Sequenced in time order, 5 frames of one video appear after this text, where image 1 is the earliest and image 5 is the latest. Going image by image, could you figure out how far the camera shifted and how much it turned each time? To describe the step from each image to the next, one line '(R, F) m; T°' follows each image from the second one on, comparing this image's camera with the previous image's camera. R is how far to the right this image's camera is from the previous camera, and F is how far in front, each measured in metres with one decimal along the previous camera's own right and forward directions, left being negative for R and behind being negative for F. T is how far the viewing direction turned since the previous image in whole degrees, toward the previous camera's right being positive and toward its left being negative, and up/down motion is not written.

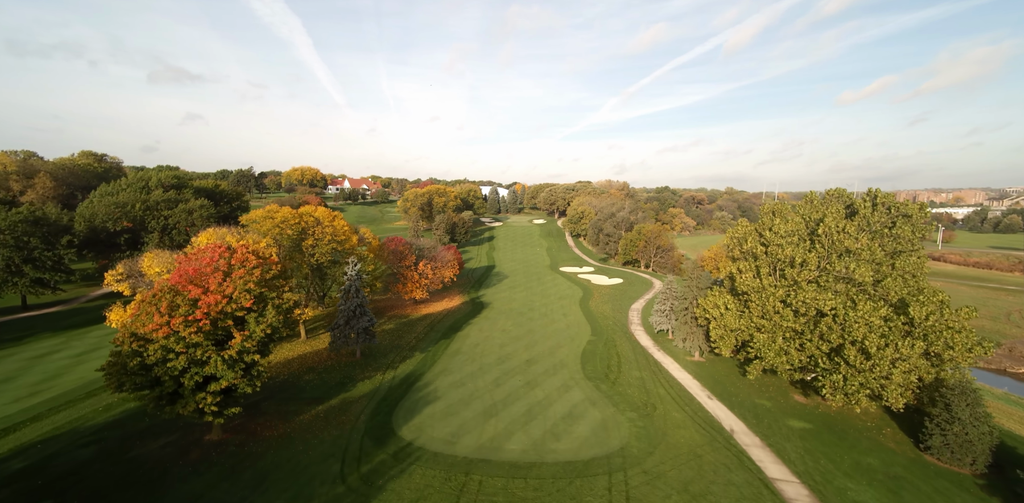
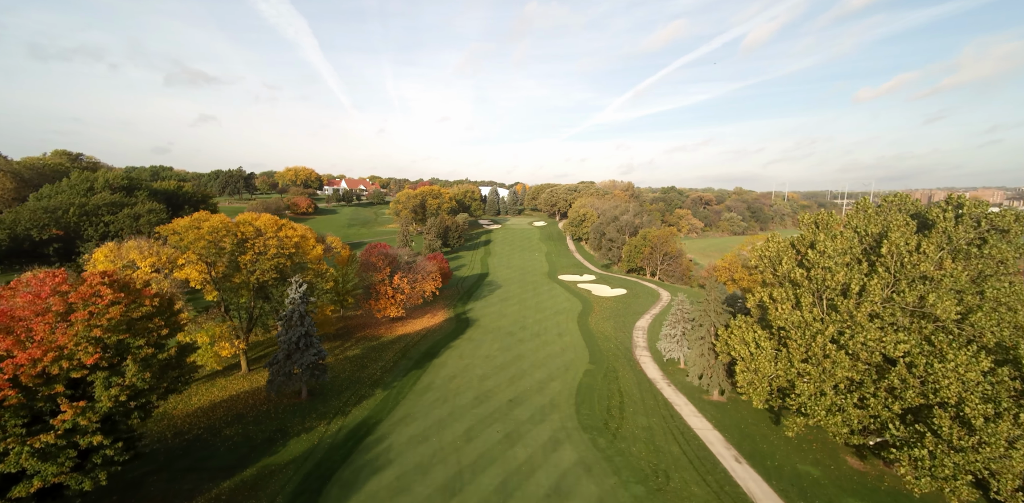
(+1.3, +4.8) m; -1°
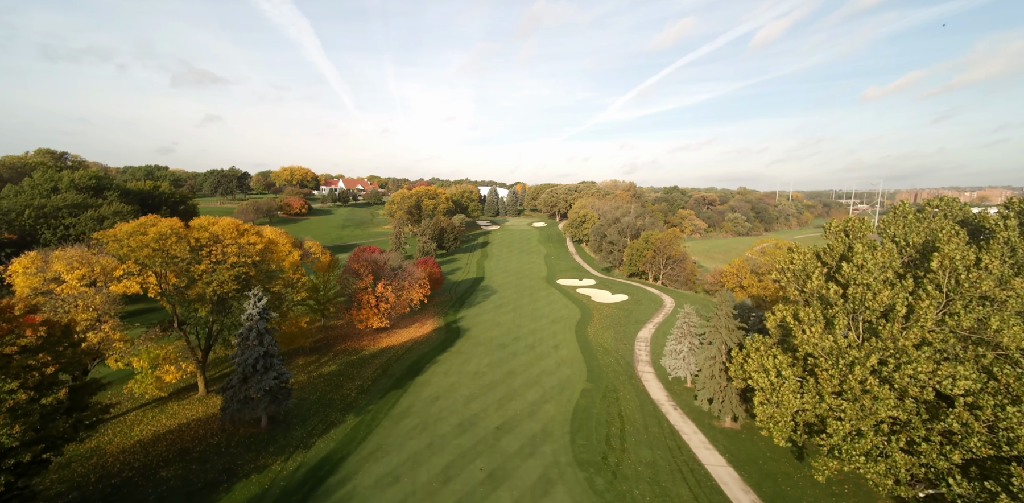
(+0.7, +2.5) m; 0°
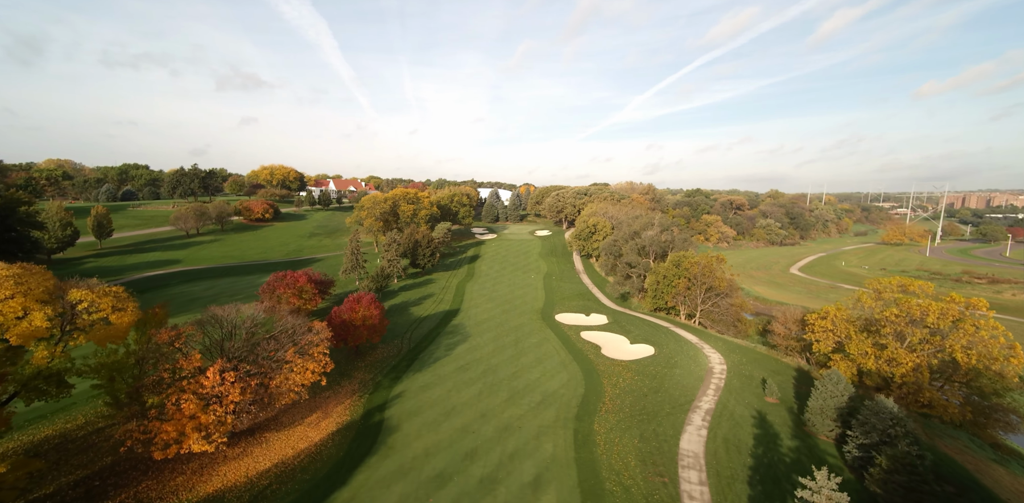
(+2.9, +15.0) m; -2°
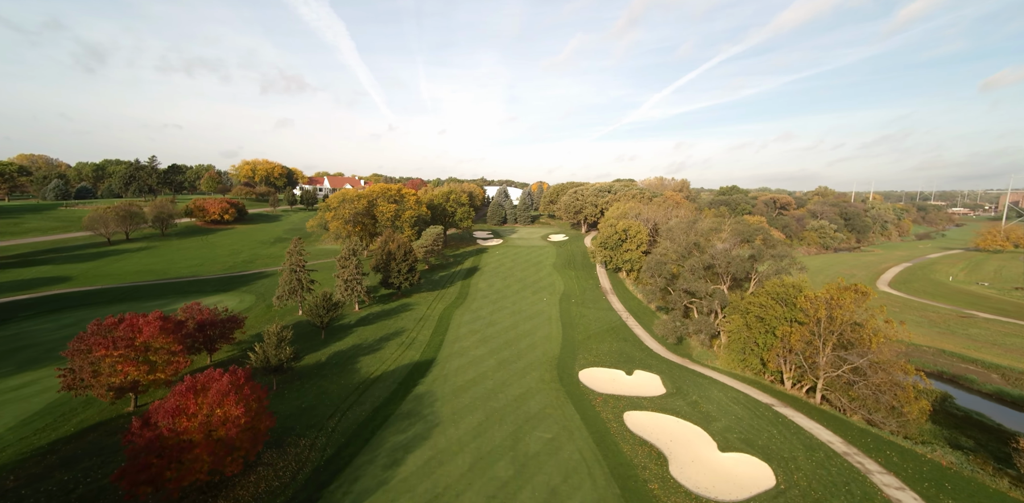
(+0.9, +16.0) m; -2°
